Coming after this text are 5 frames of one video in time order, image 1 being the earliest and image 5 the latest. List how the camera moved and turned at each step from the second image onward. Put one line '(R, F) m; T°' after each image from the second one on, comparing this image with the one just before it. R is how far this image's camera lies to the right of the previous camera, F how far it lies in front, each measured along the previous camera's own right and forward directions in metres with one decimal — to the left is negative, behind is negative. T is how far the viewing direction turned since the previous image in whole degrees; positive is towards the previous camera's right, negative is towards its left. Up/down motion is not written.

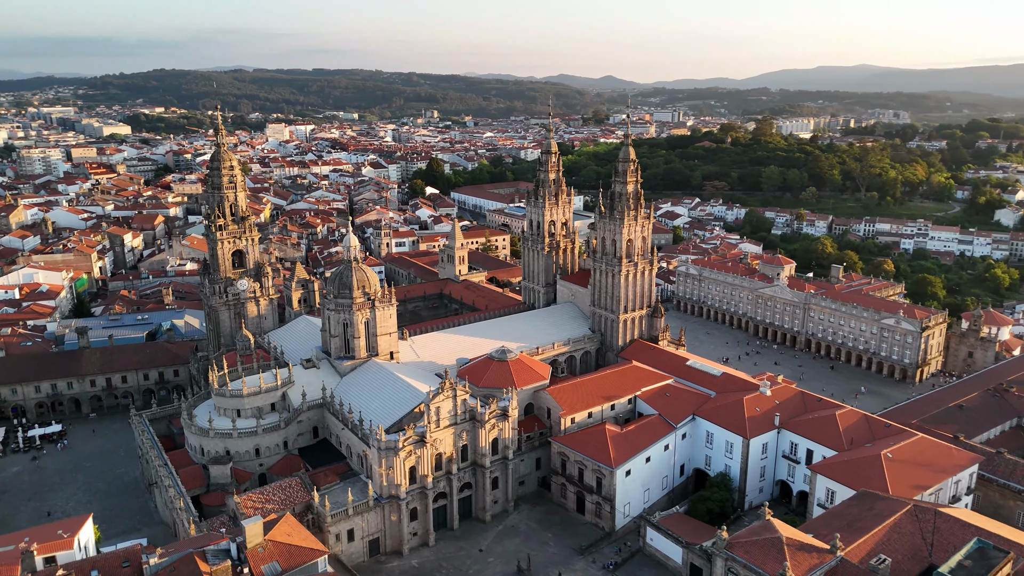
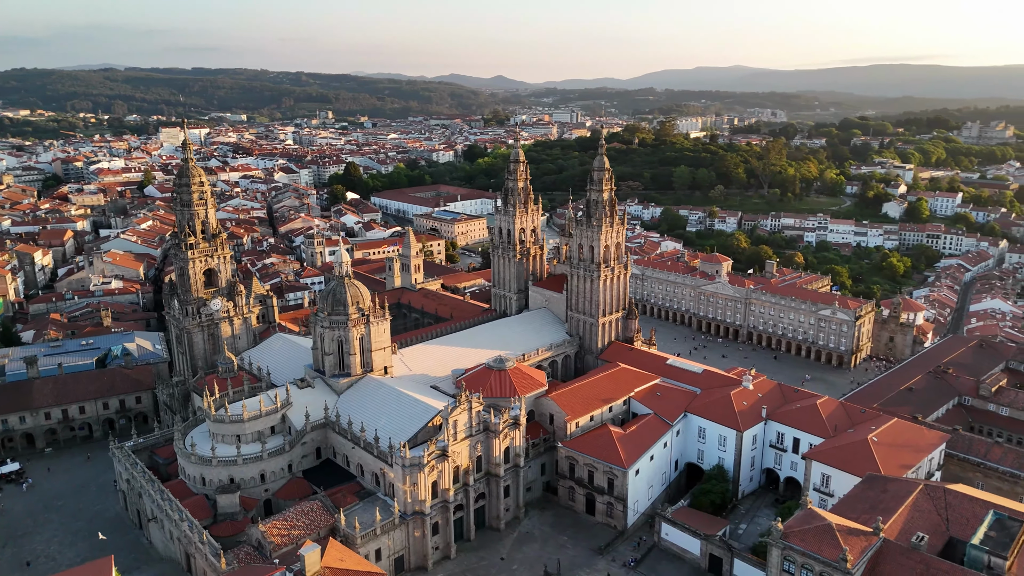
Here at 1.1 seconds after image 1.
(-5.8, -0.3) m; +8°
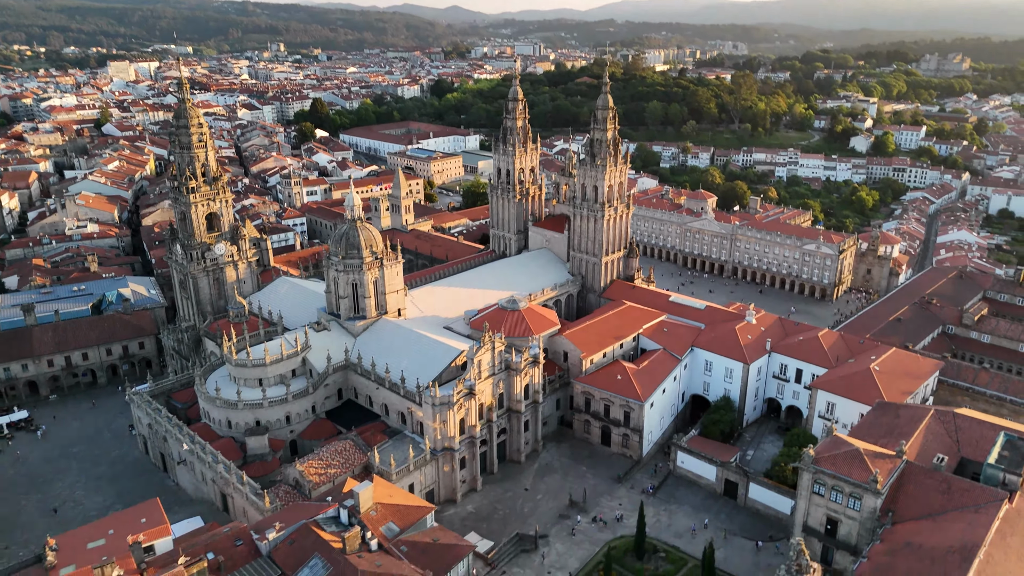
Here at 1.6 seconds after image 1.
(-3.2, -0.4) m; +3°
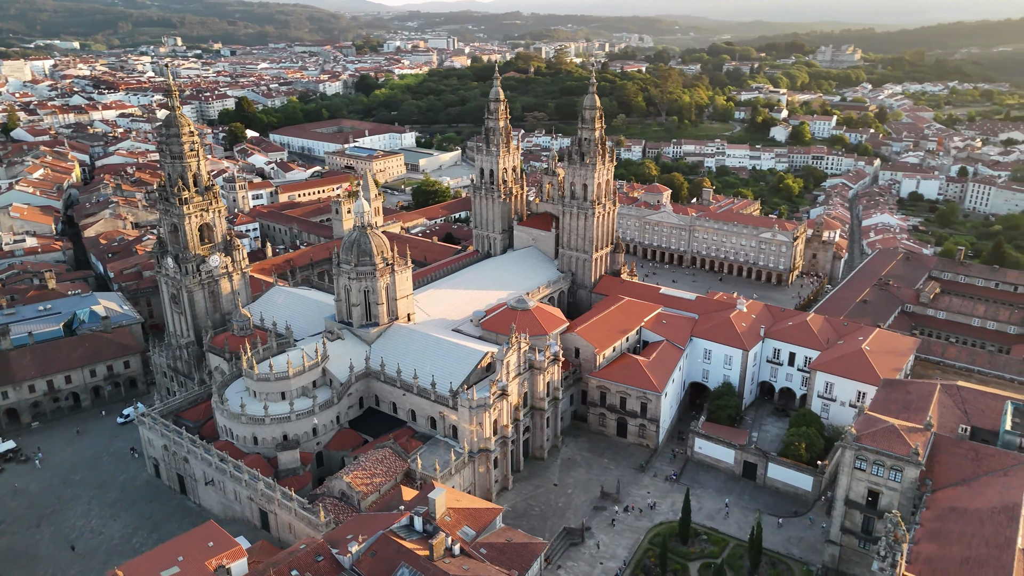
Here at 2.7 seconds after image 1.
(-5.8, -0.5) m; +6°
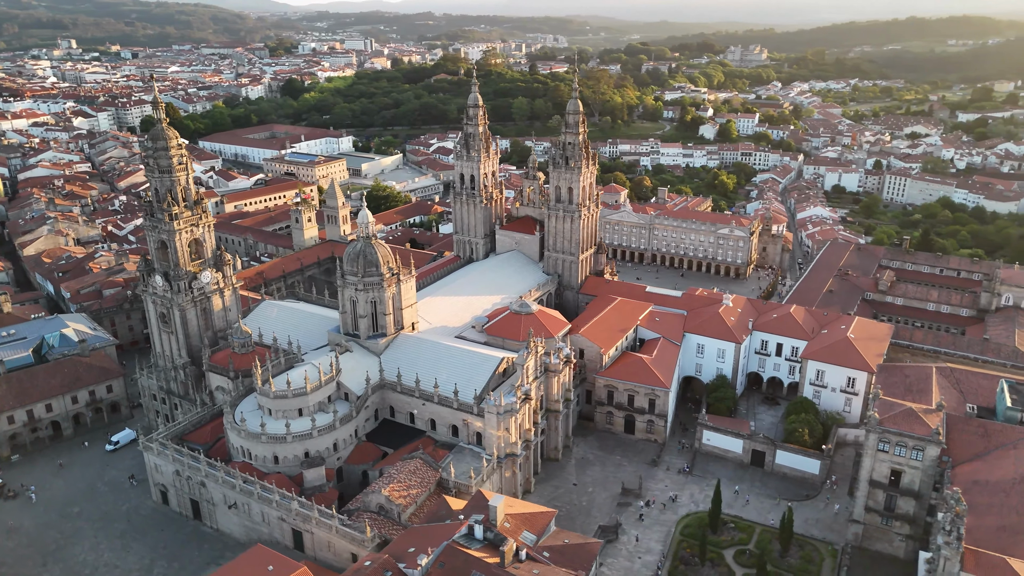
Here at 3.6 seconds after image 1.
(-5.2, -0.2) m; +6°
